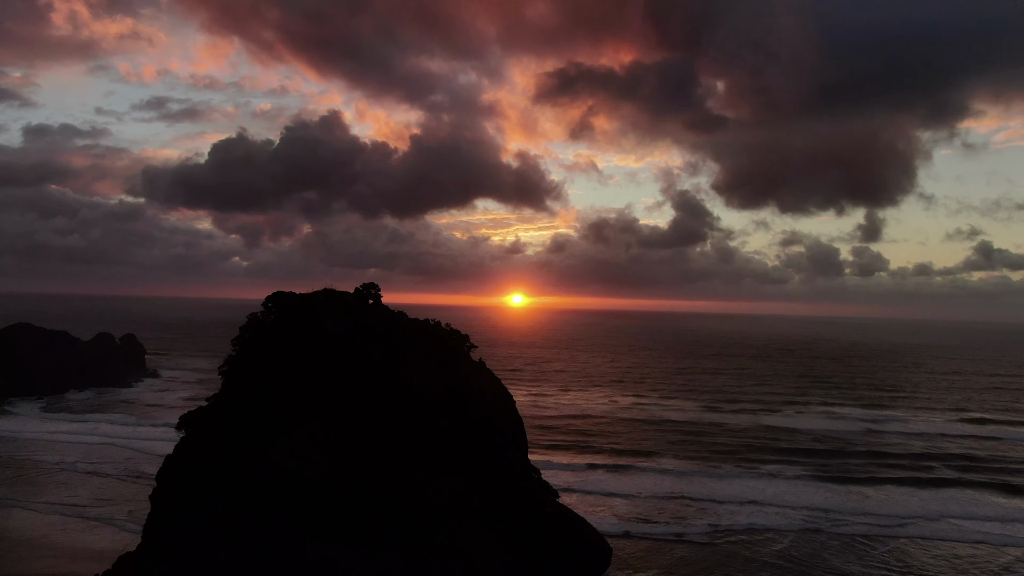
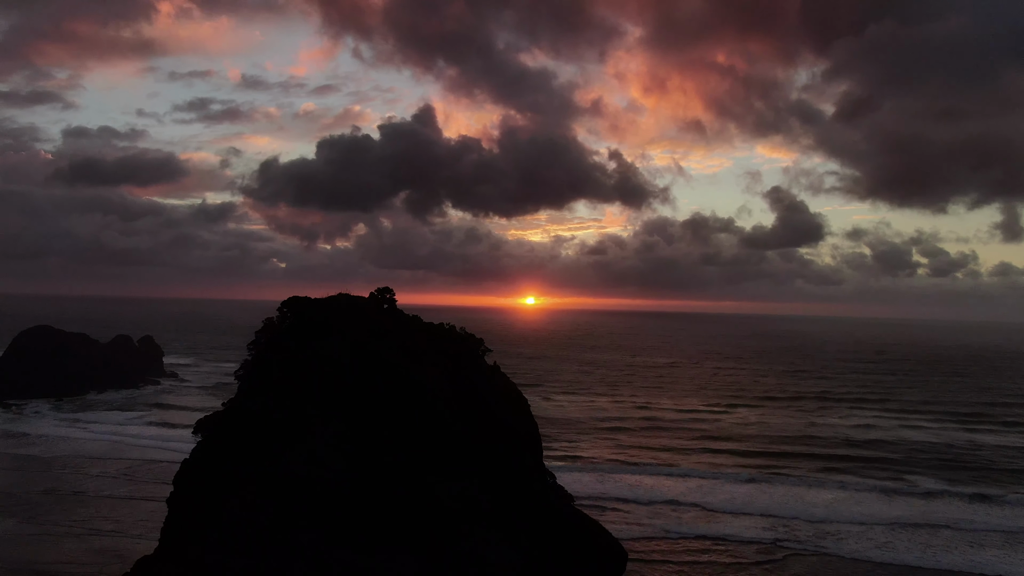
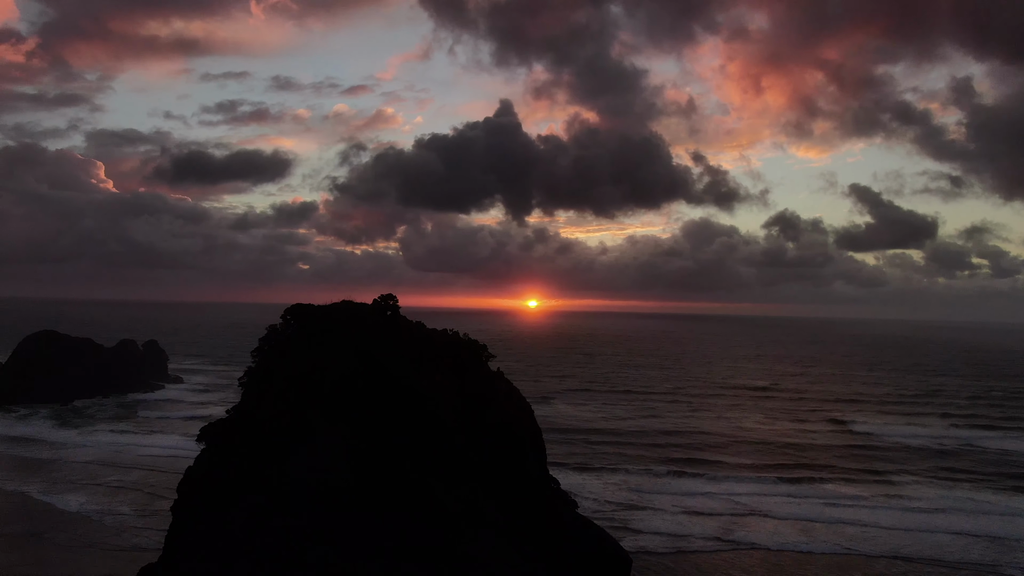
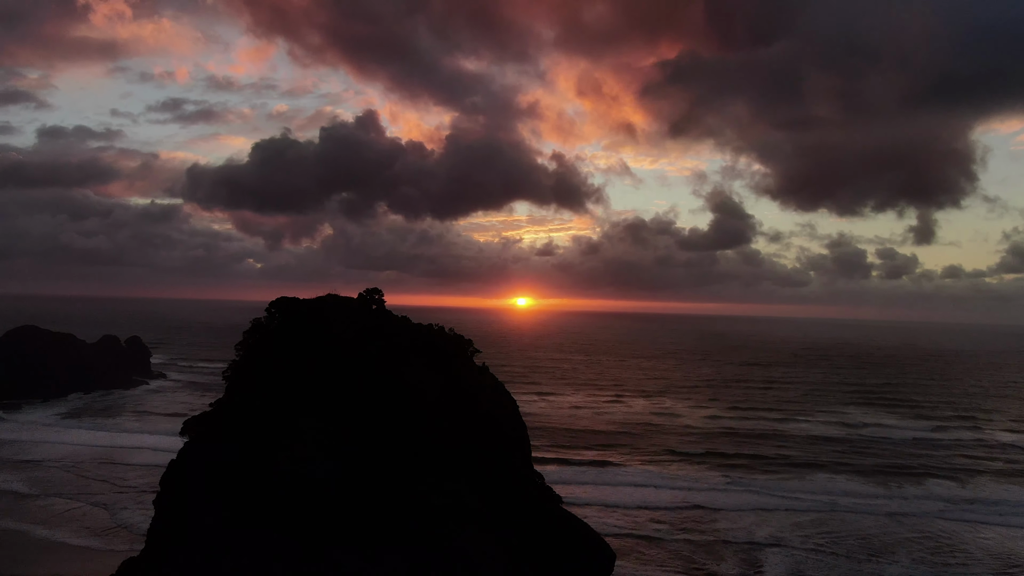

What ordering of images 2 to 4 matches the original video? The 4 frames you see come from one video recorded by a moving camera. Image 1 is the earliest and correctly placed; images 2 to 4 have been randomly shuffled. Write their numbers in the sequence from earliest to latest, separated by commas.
4, 2, 3
